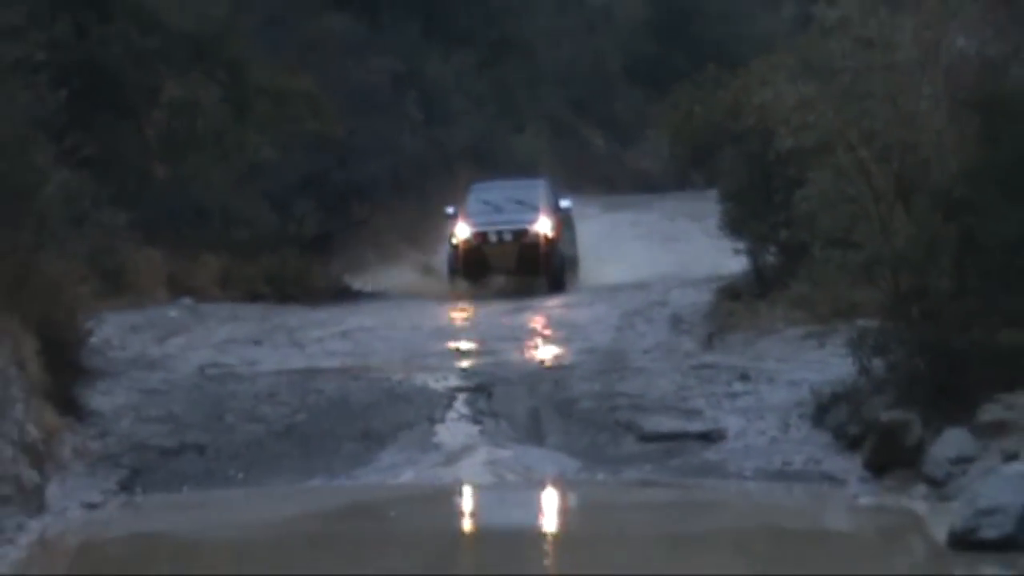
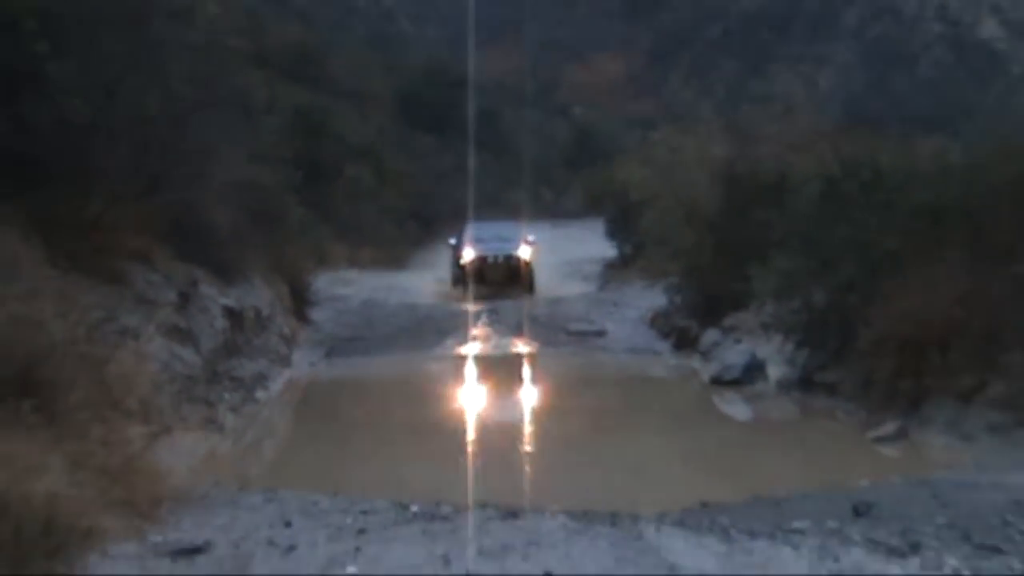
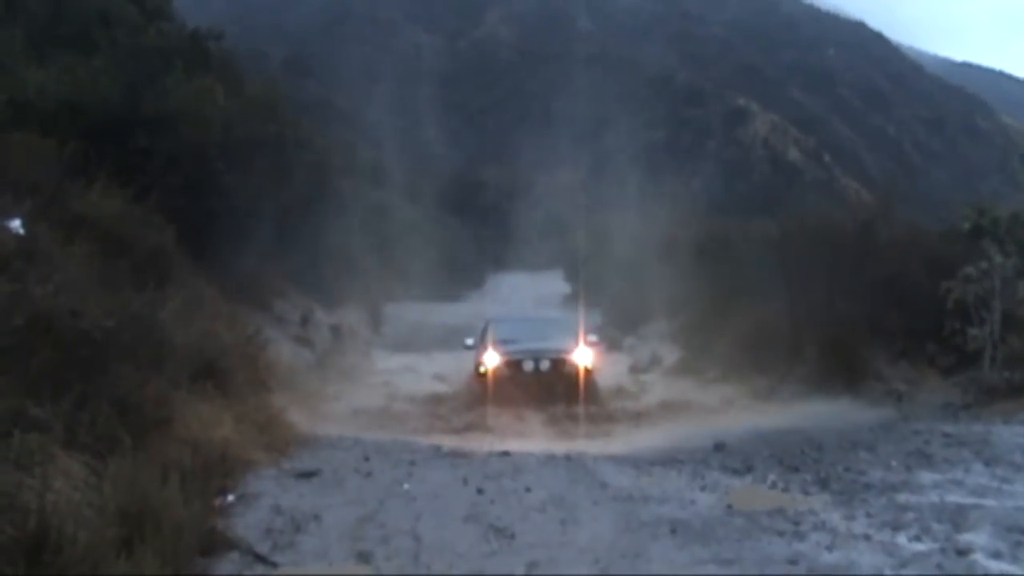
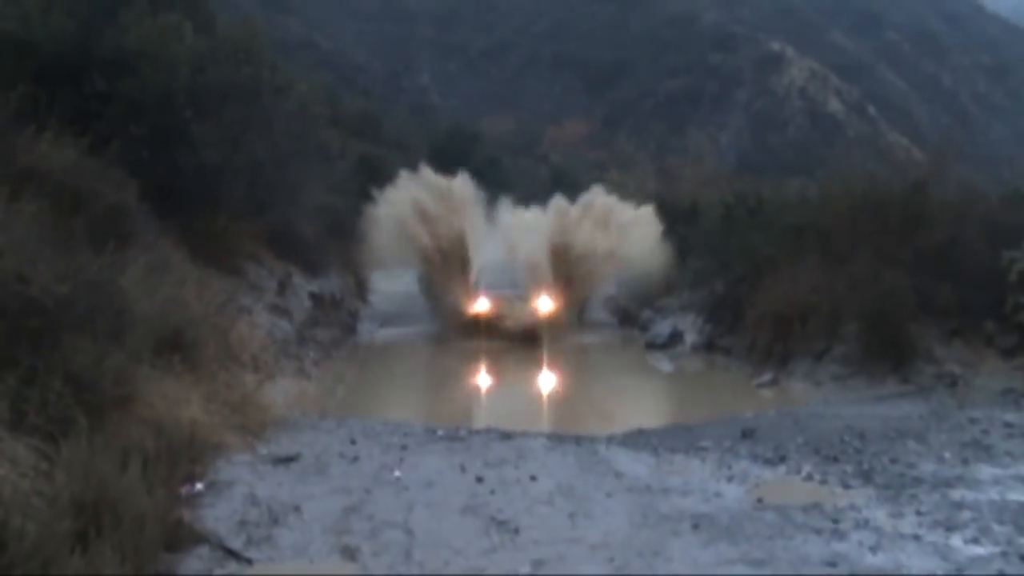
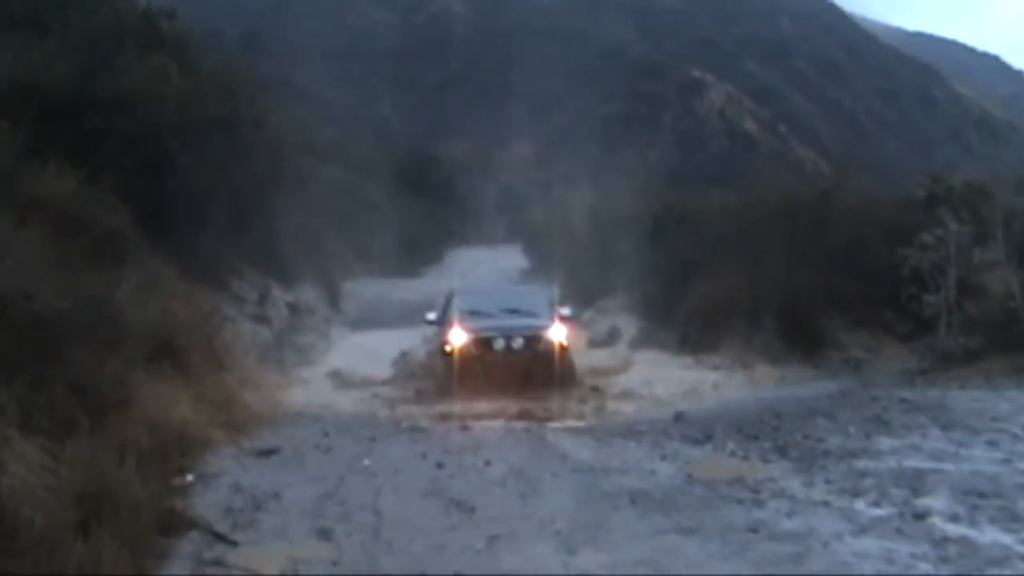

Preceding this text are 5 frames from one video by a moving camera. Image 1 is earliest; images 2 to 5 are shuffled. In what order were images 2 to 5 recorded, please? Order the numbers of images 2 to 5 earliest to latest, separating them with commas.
2, 4, 3, 5
